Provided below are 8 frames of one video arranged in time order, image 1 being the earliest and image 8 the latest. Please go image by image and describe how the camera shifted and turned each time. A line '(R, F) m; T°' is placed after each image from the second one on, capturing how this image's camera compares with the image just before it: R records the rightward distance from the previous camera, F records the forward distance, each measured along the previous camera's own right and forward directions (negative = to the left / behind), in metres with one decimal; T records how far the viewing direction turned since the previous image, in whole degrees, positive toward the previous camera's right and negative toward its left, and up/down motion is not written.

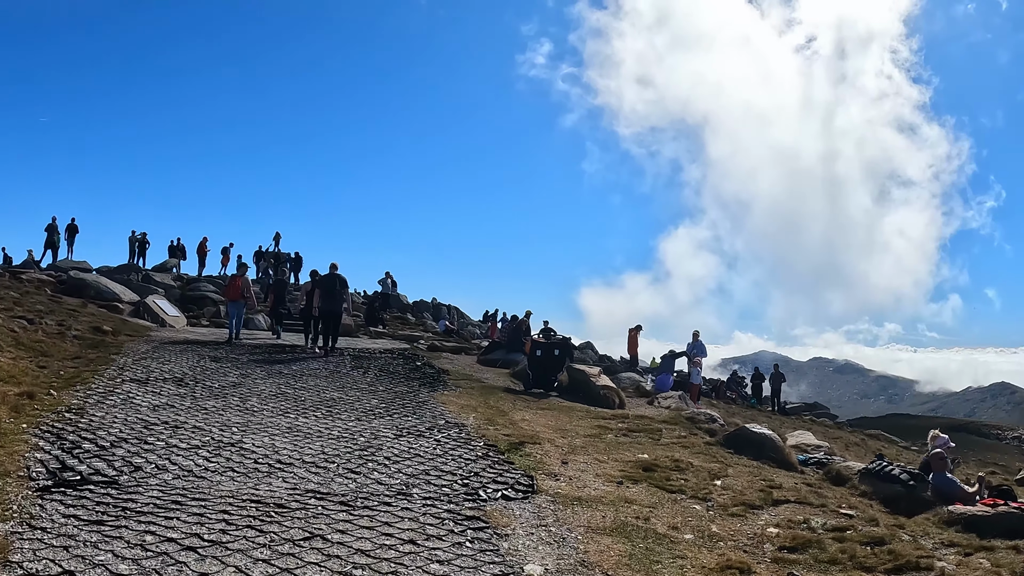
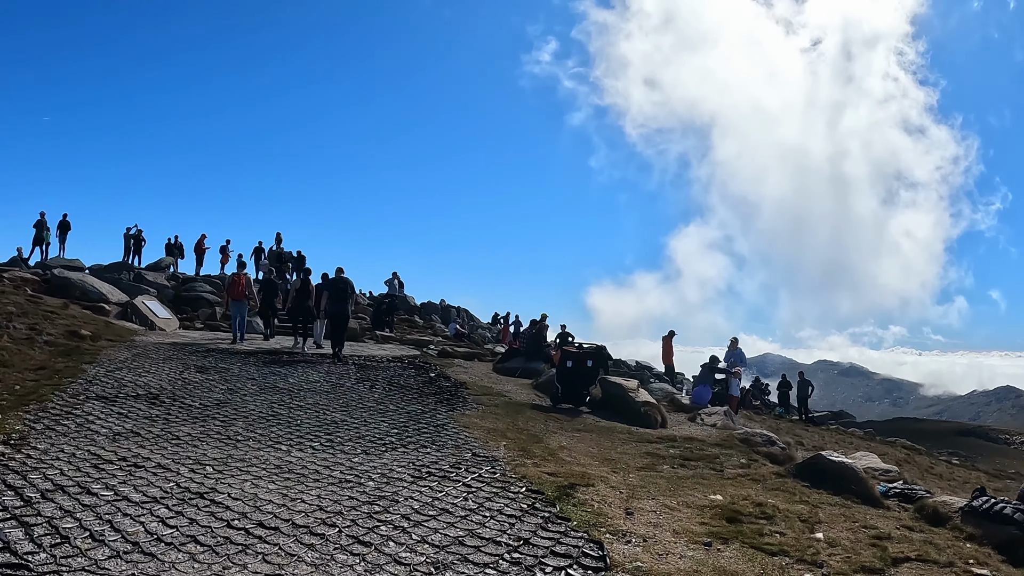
(-0.5, +2.3) m; 0°
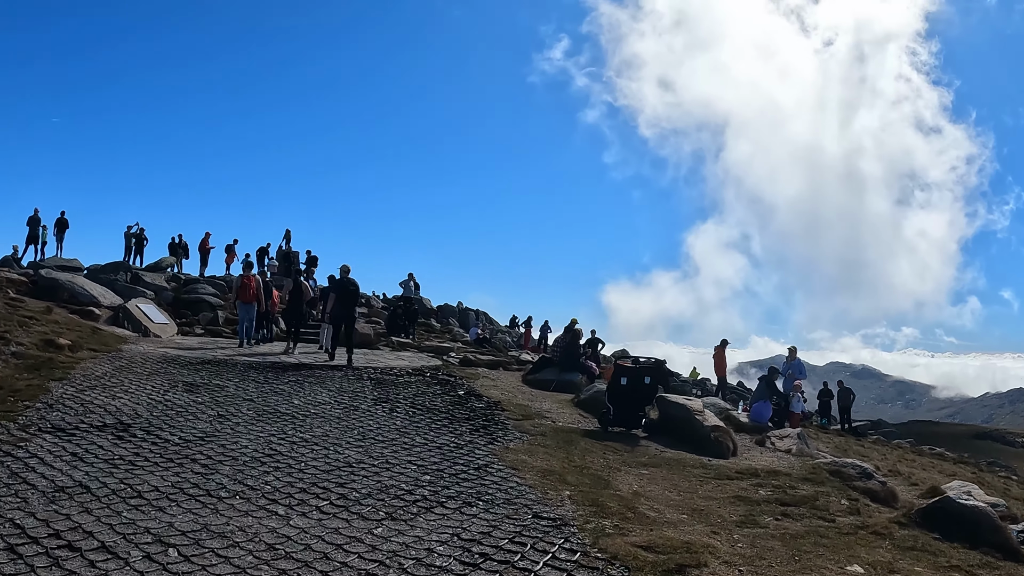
(-0.7, +2.5) m; -1°
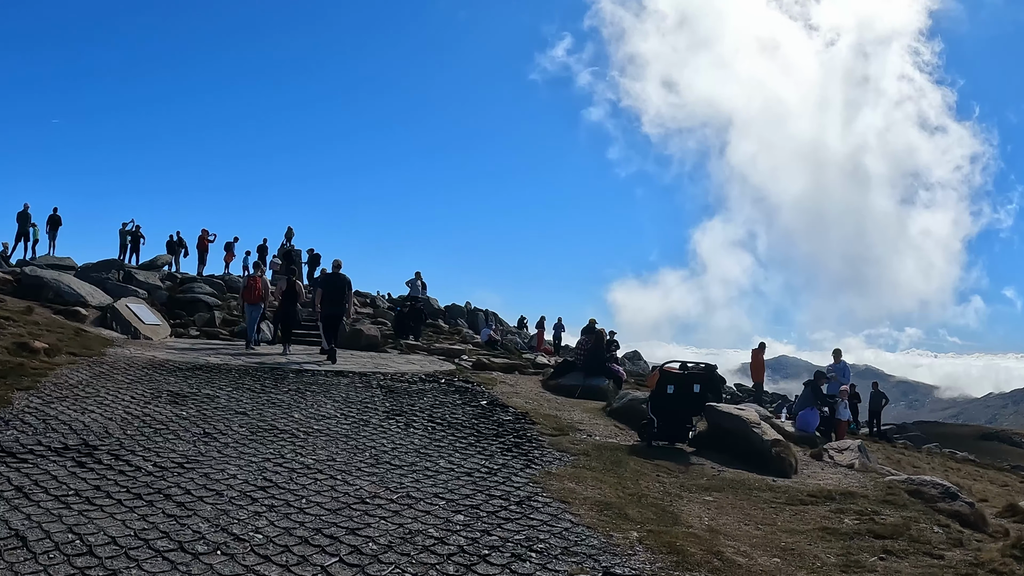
(-0.5, +1.7) m; 0°
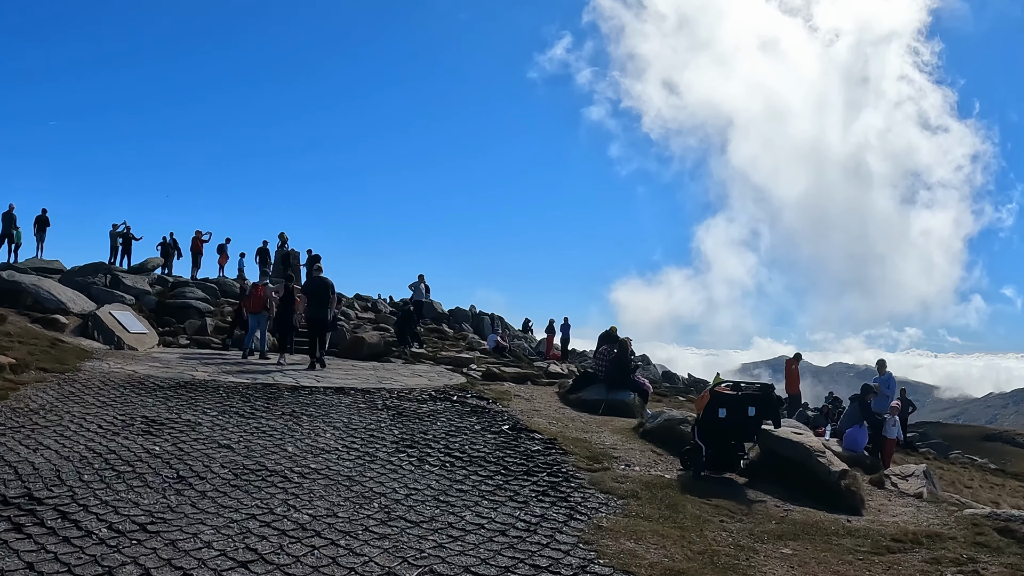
(-0.4, +1.6) m; 0°
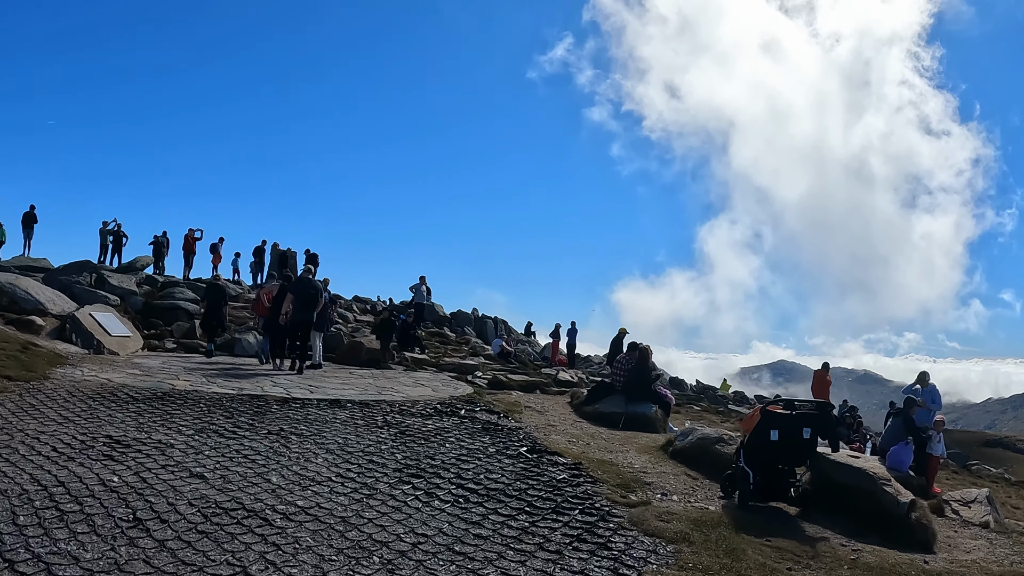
(-0.3, +1.4) m; 0°
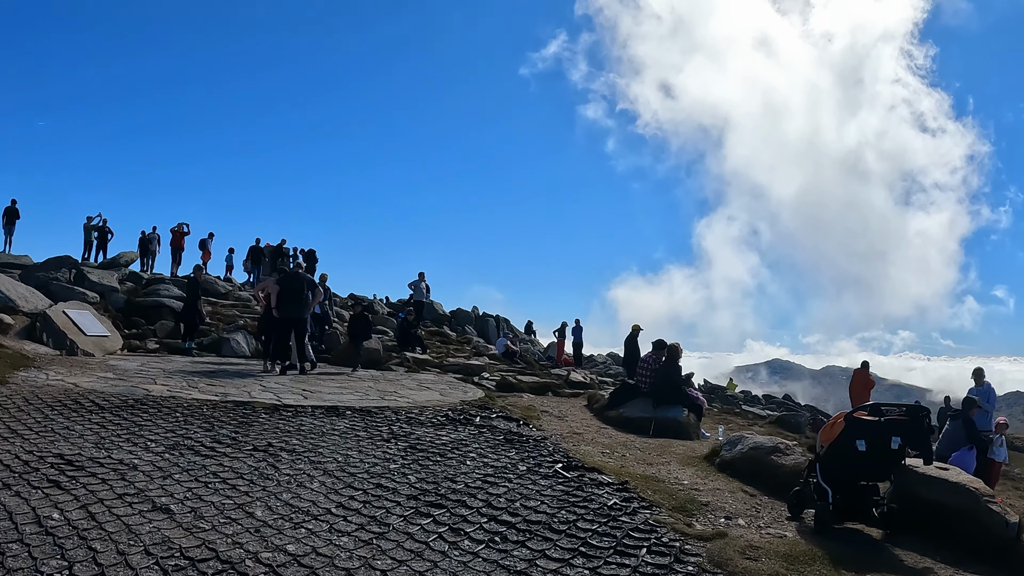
(-0.4, +1.6) m; 0°
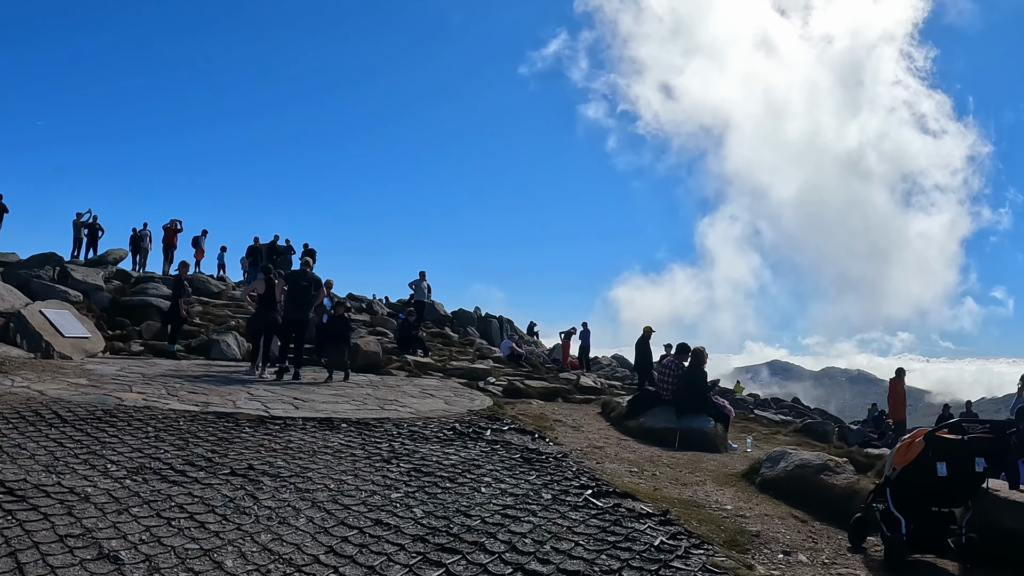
(-0.2, +1.2) m; 0°
